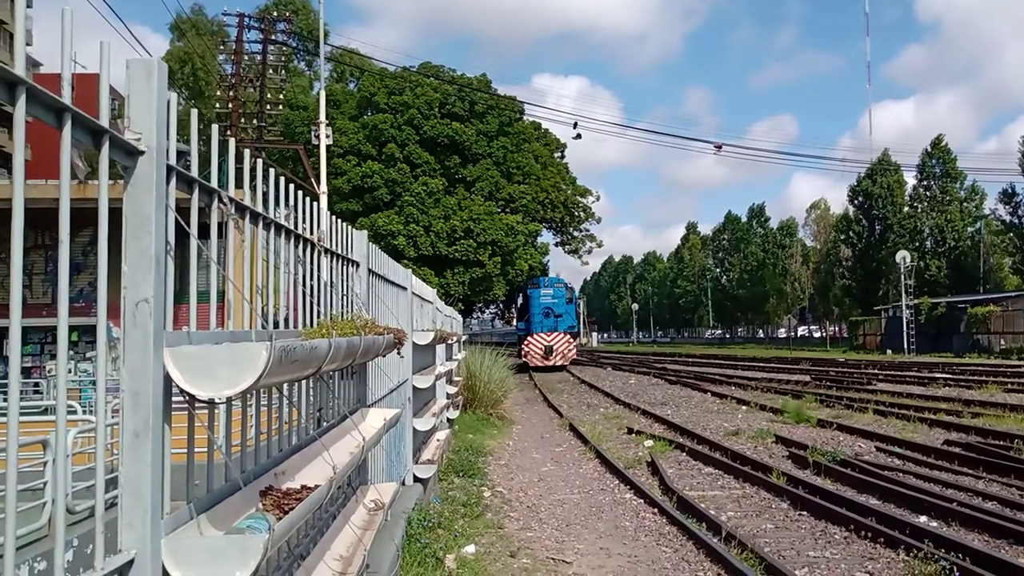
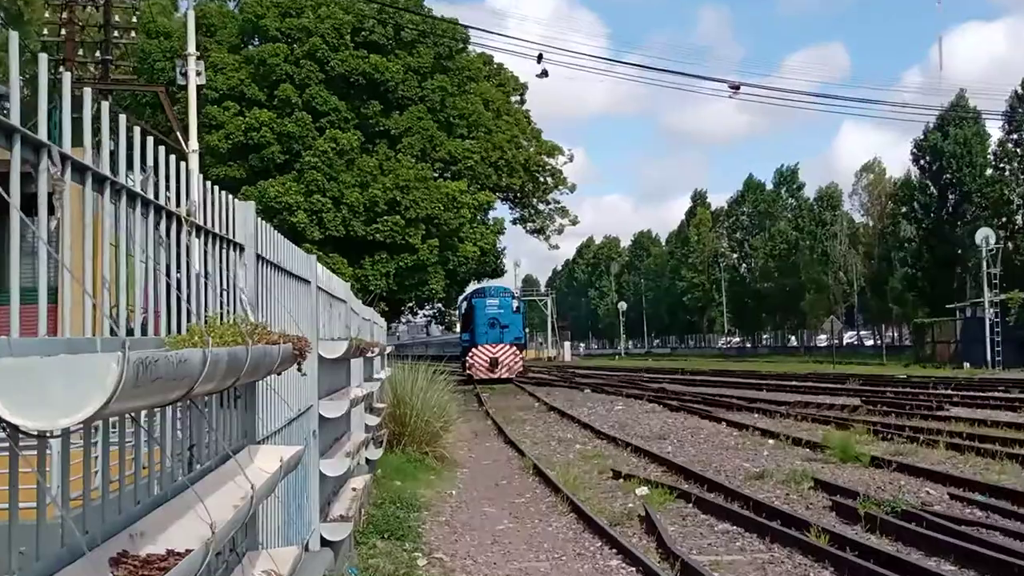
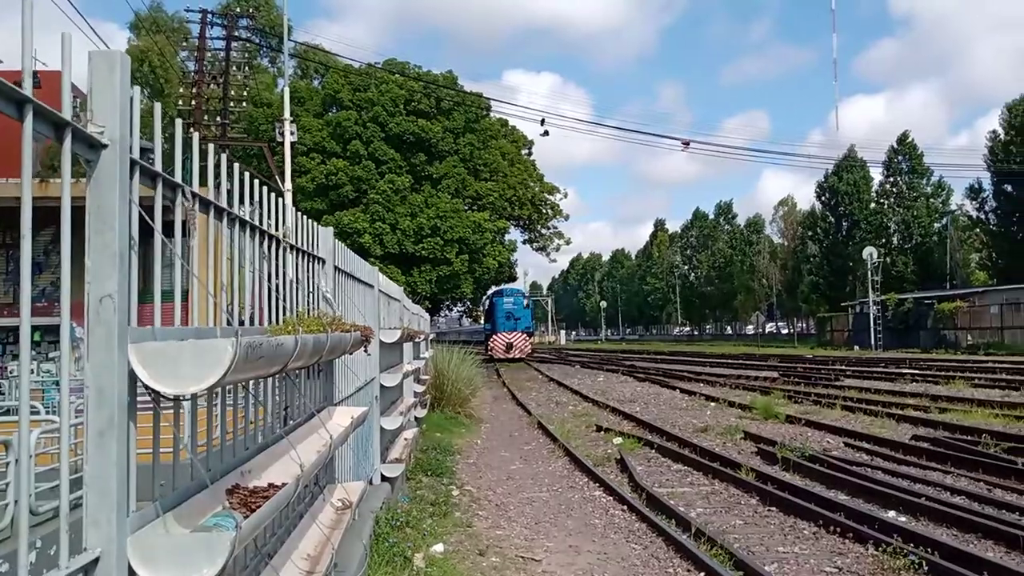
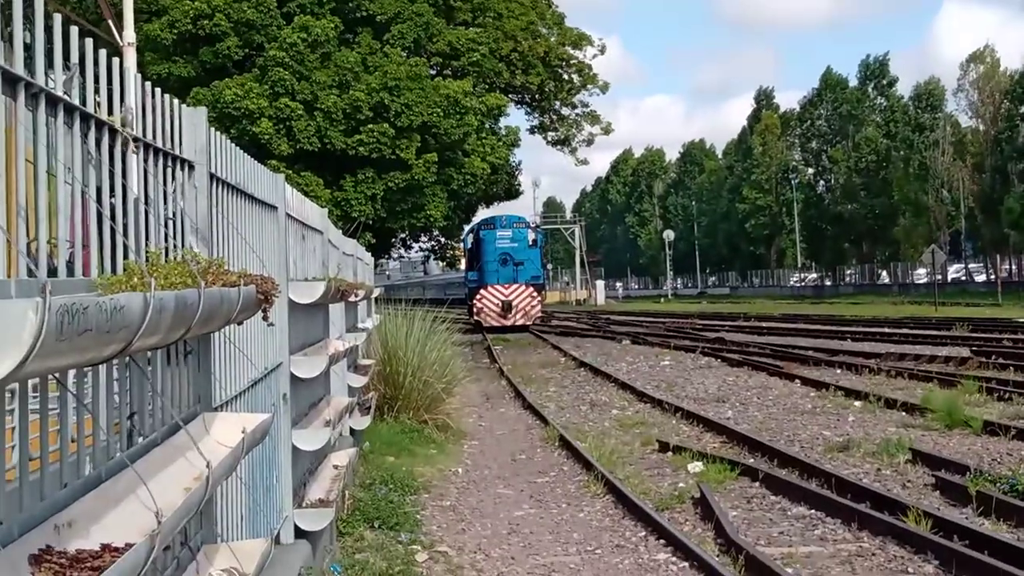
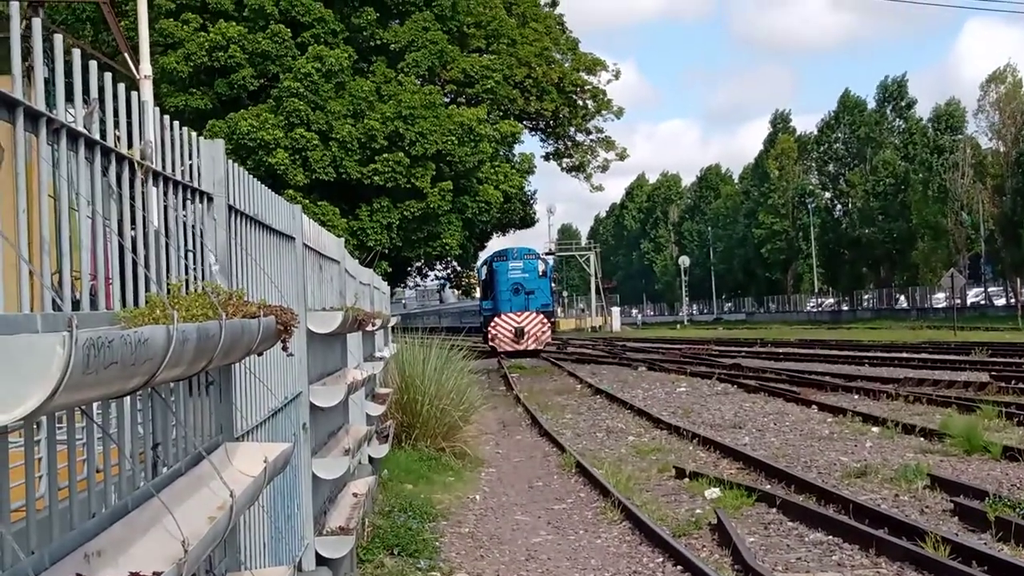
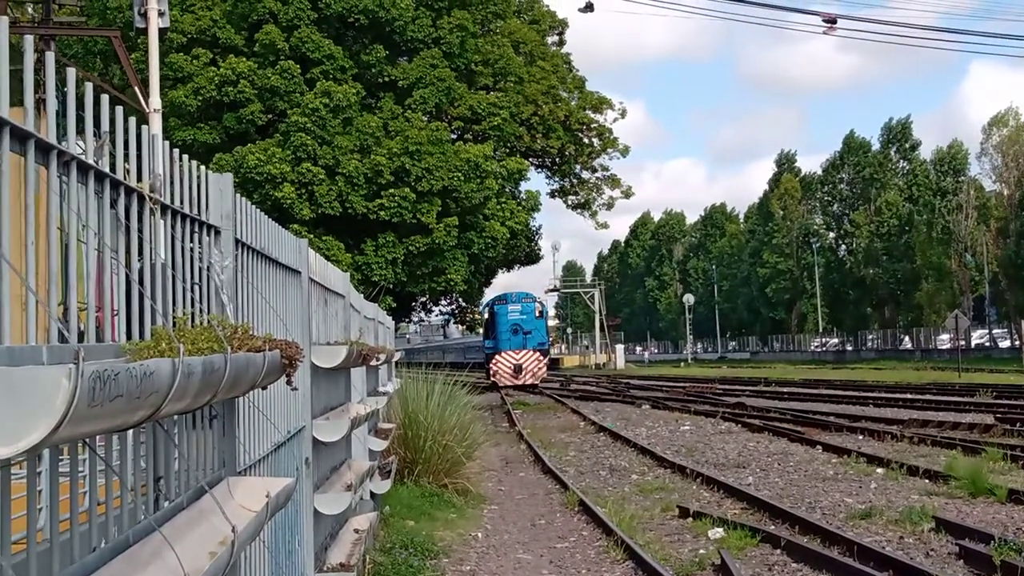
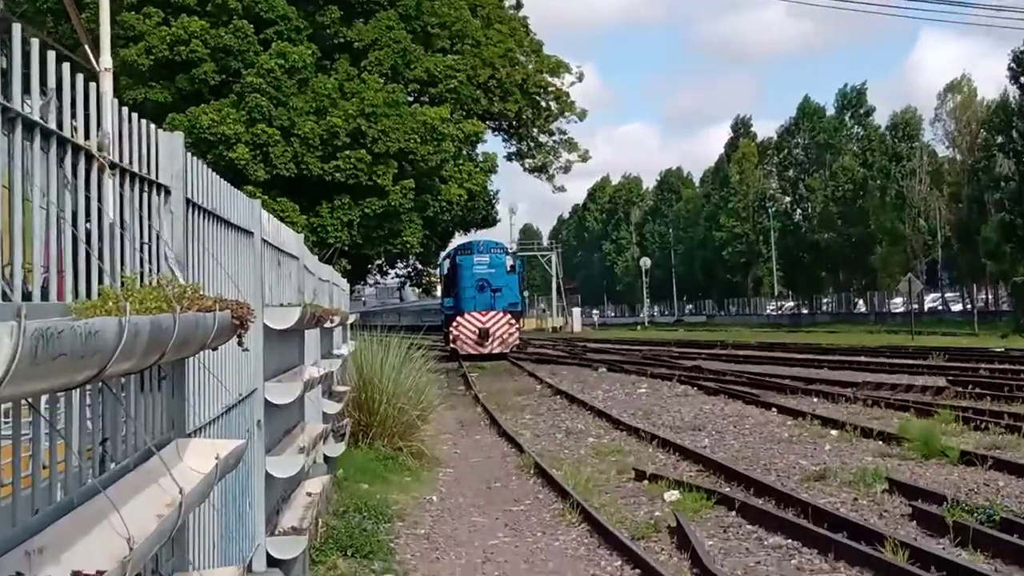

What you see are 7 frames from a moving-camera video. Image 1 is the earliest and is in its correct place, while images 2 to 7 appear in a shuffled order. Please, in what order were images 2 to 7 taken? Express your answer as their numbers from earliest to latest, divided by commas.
3, 2, 7, 4, 5, 6
